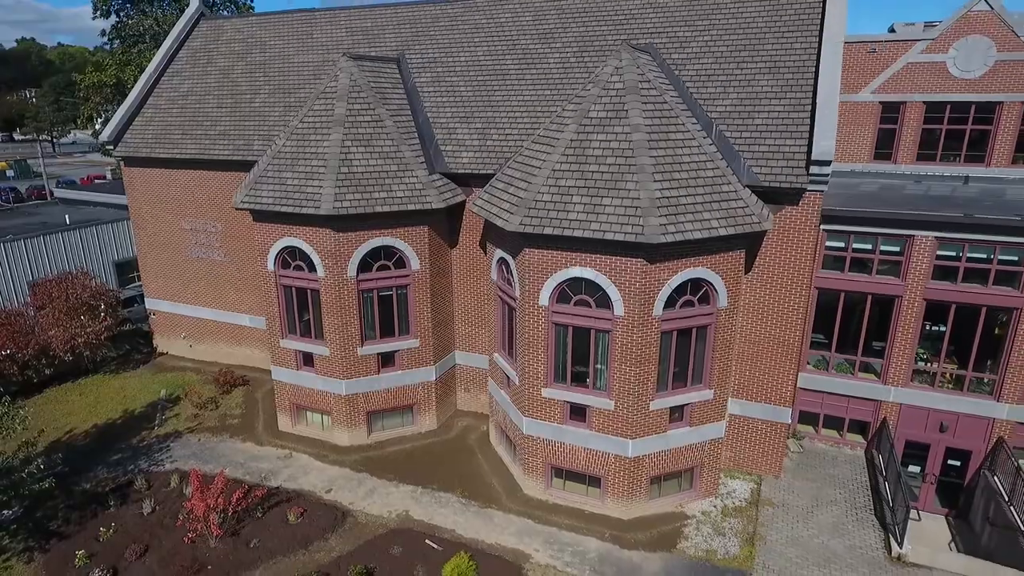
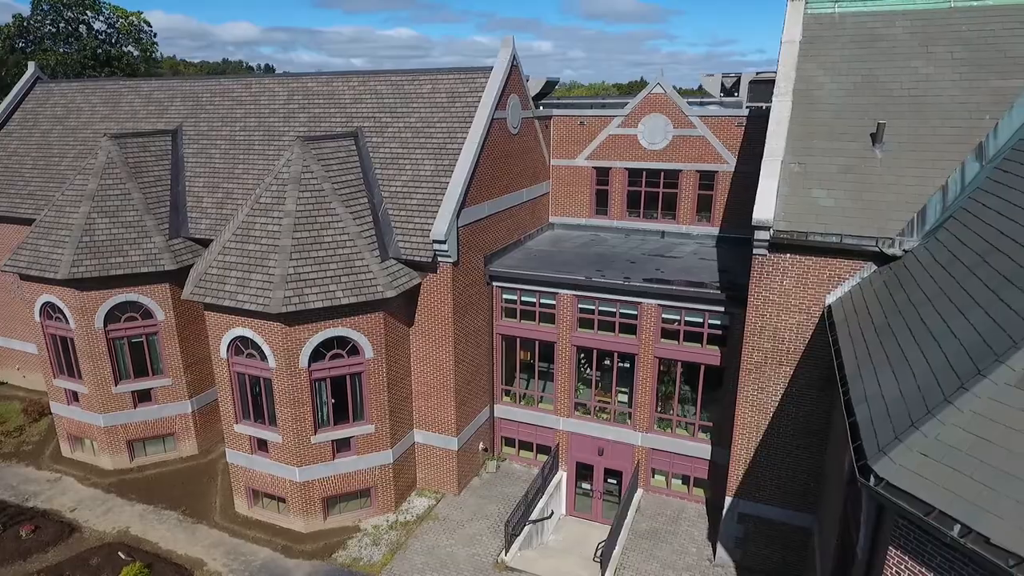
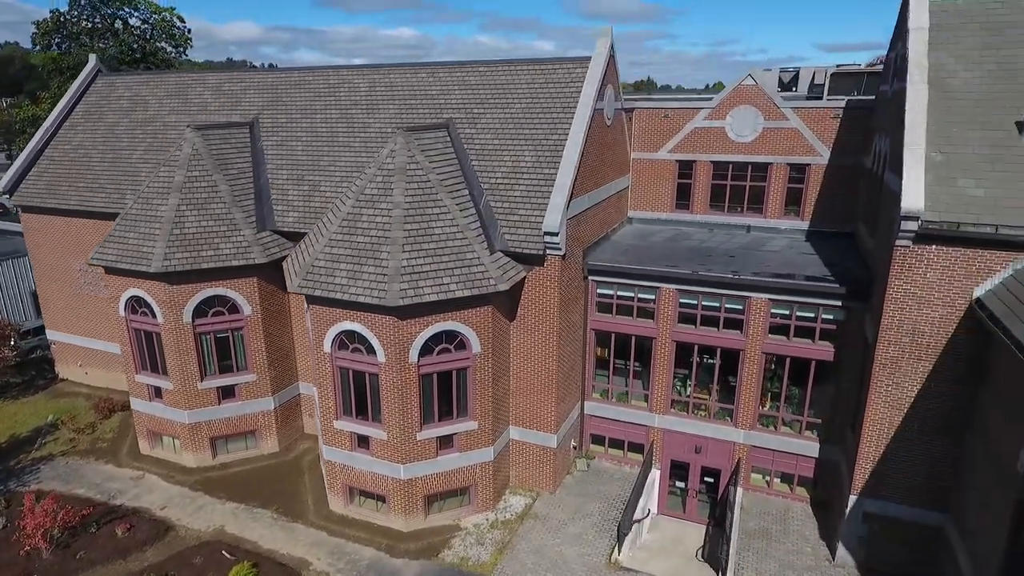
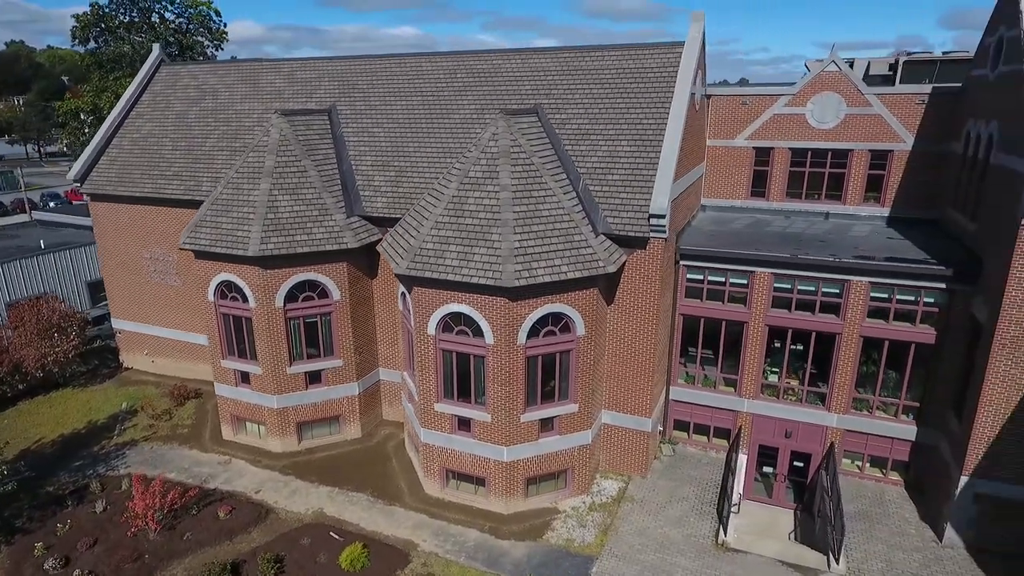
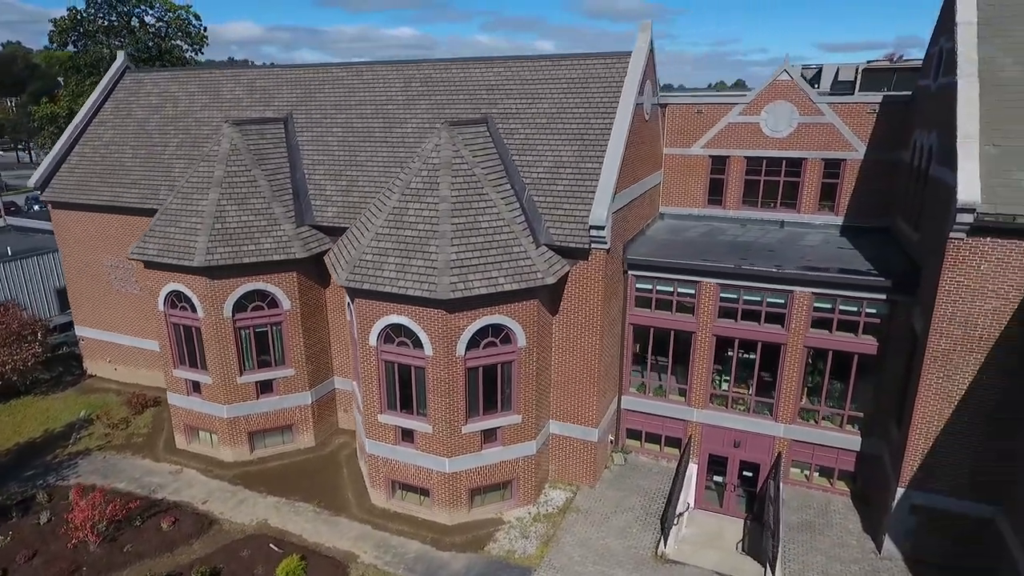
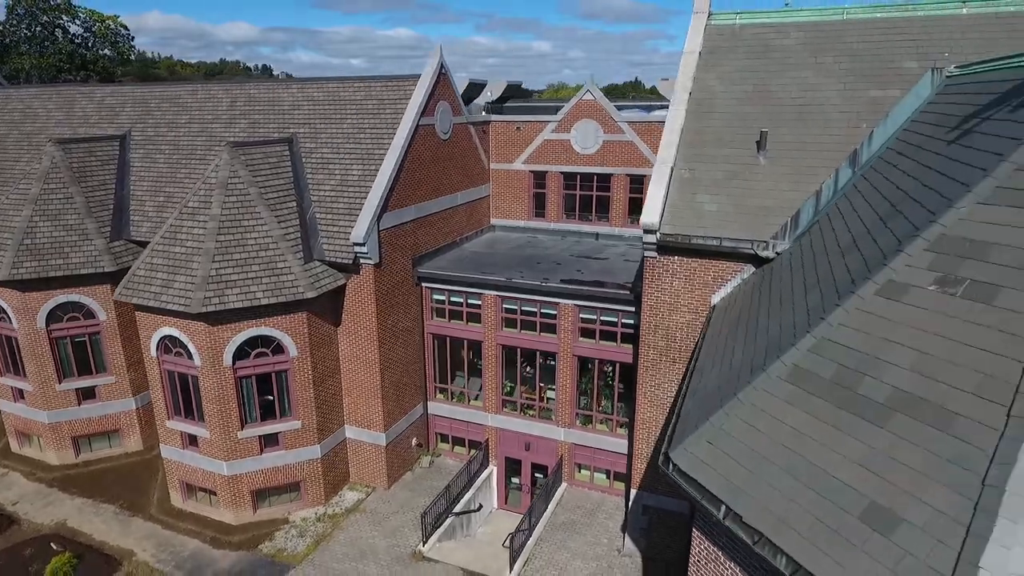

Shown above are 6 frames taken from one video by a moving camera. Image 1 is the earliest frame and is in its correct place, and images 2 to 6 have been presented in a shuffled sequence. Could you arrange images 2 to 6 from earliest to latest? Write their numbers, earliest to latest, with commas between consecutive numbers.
4, 5, 3, 2, 6
